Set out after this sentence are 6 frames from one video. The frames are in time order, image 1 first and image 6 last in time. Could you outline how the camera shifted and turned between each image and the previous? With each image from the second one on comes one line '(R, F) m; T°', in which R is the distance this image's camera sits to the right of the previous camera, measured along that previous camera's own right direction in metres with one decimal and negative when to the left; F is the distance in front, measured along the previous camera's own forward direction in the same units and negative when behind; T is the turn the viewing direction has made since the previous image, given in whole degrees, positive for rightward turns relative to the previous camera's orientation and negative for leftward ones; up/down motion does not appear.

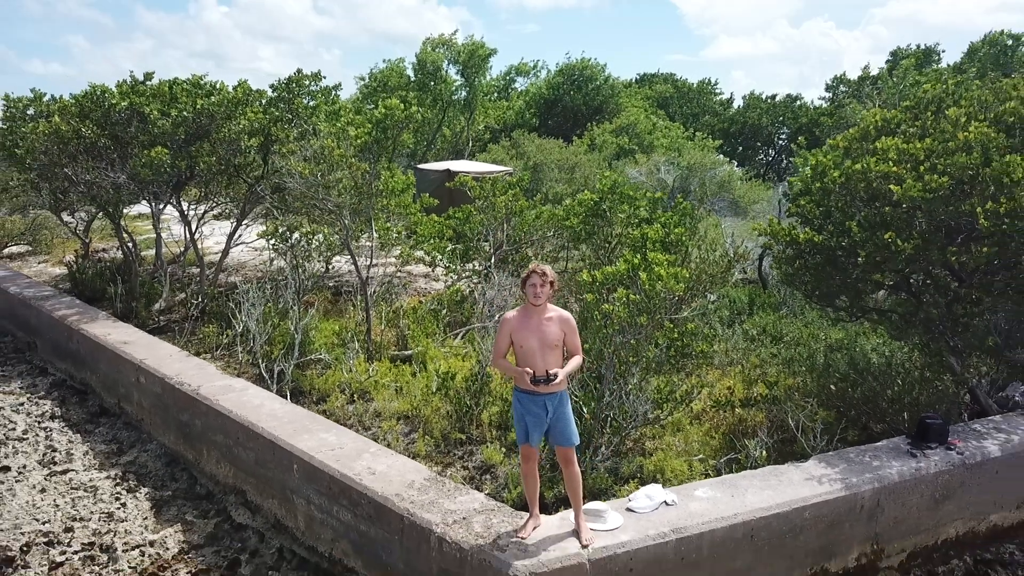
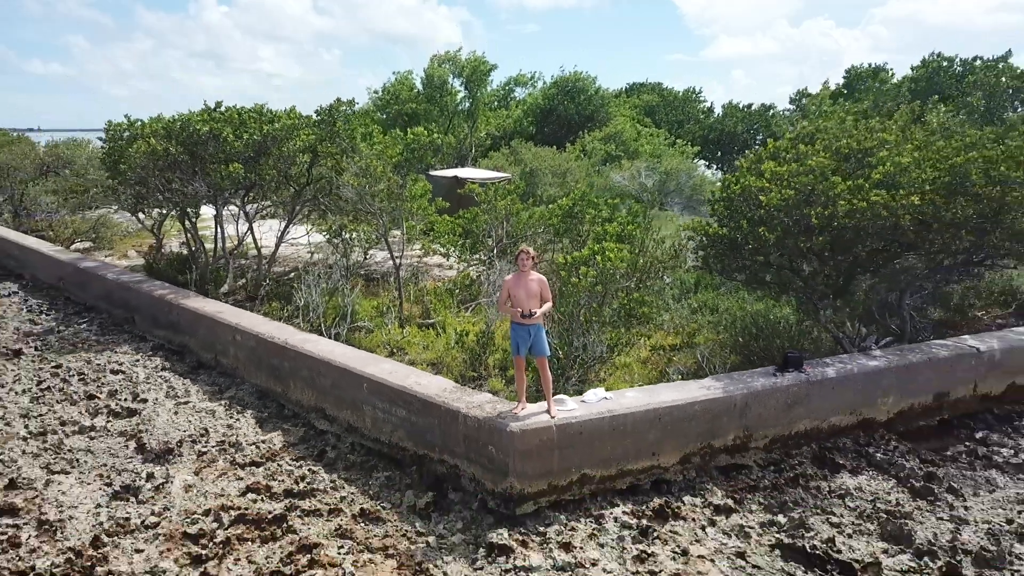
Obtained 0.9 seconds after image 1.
(0.0, -1.1) m; 0°
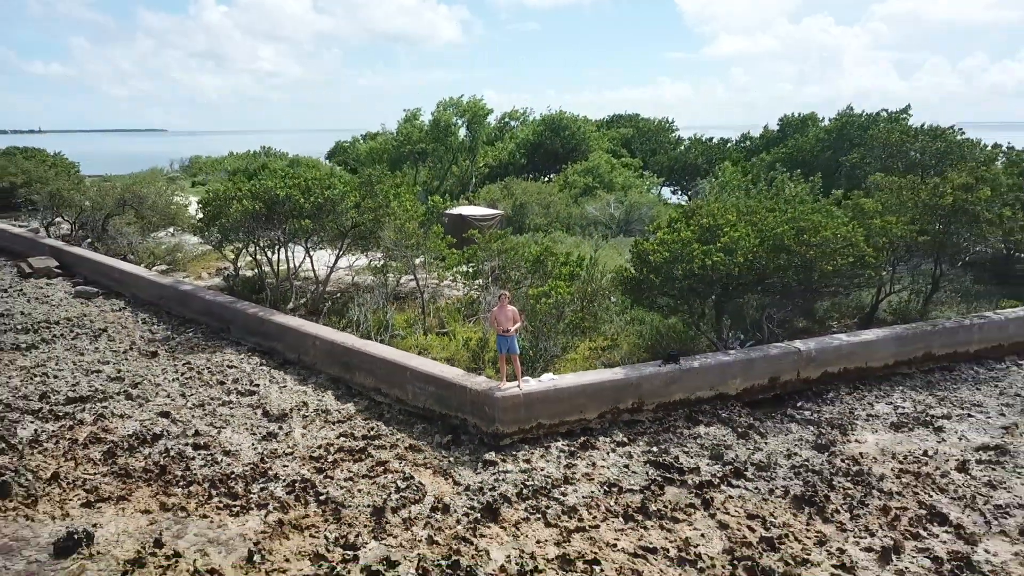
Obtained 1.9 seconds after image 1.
(+0.1, -2.0) m; 0°
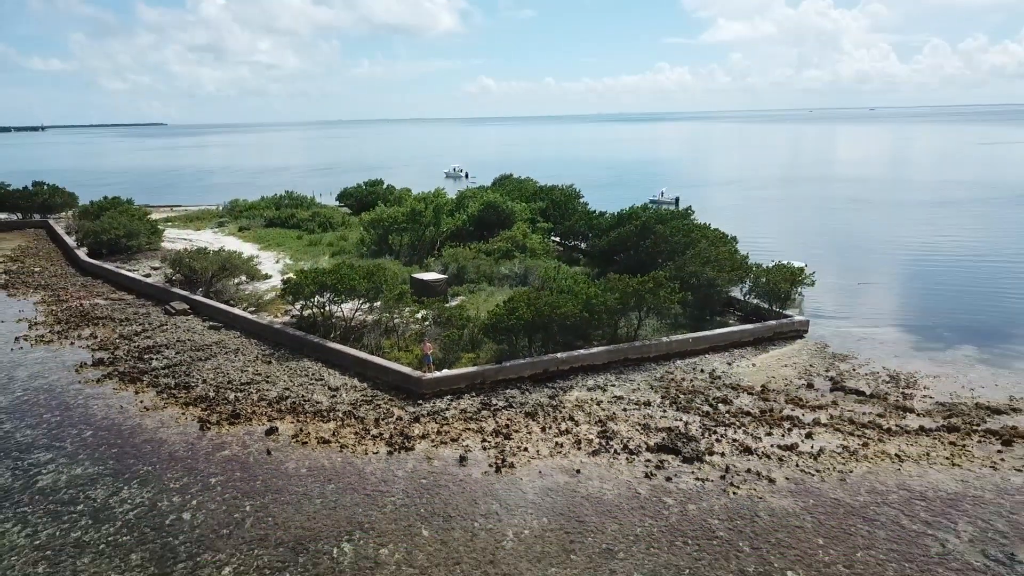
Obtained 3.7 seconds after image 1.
(+1.3, -7.4) m; 0°
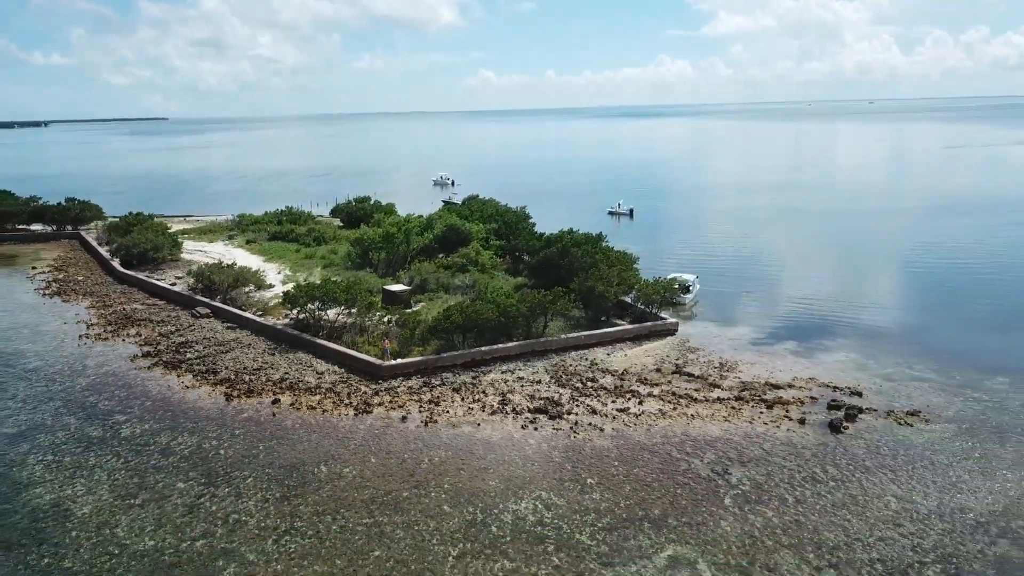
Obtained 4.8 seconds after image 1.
(+1.4, -5.0) m; 0°
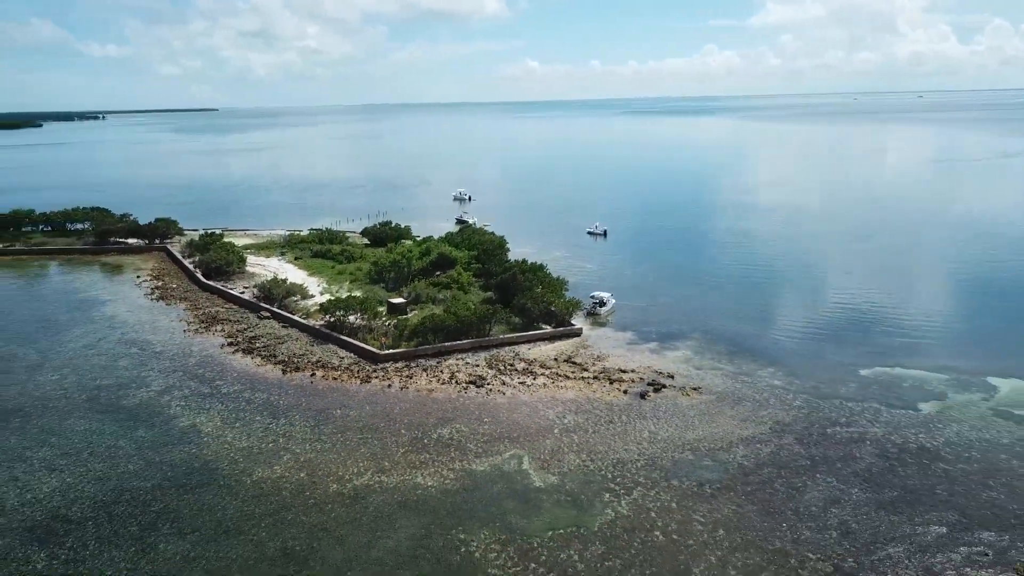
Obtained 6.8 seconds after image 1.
(+2.9, -9.7) m; -3°
